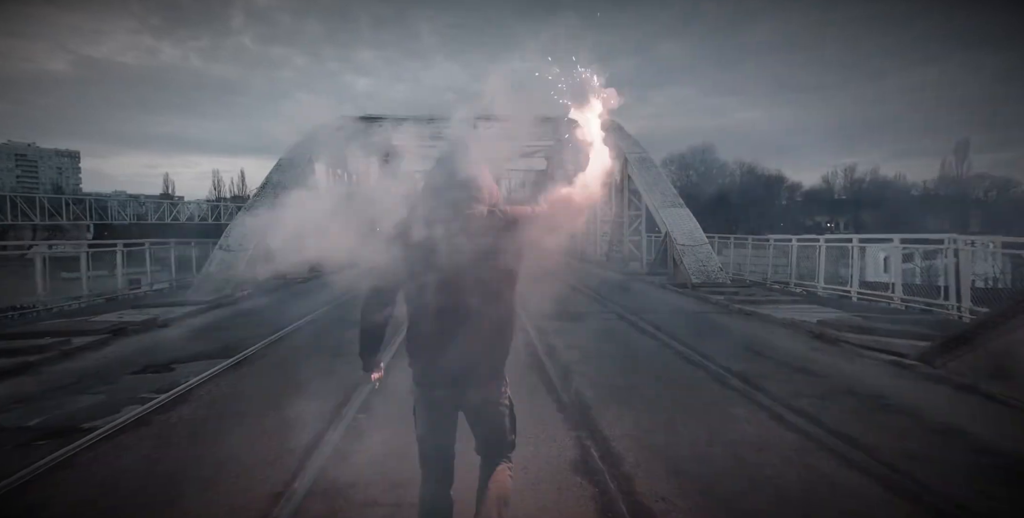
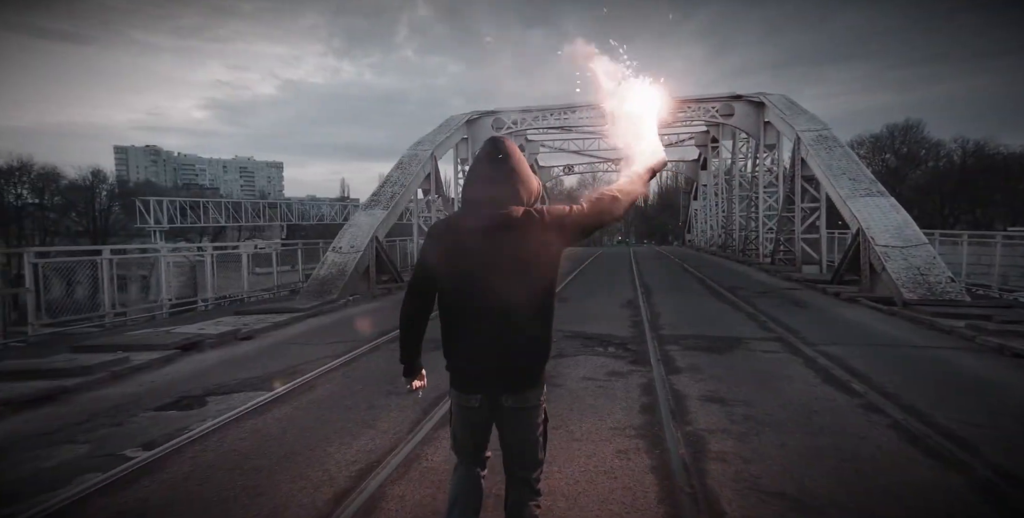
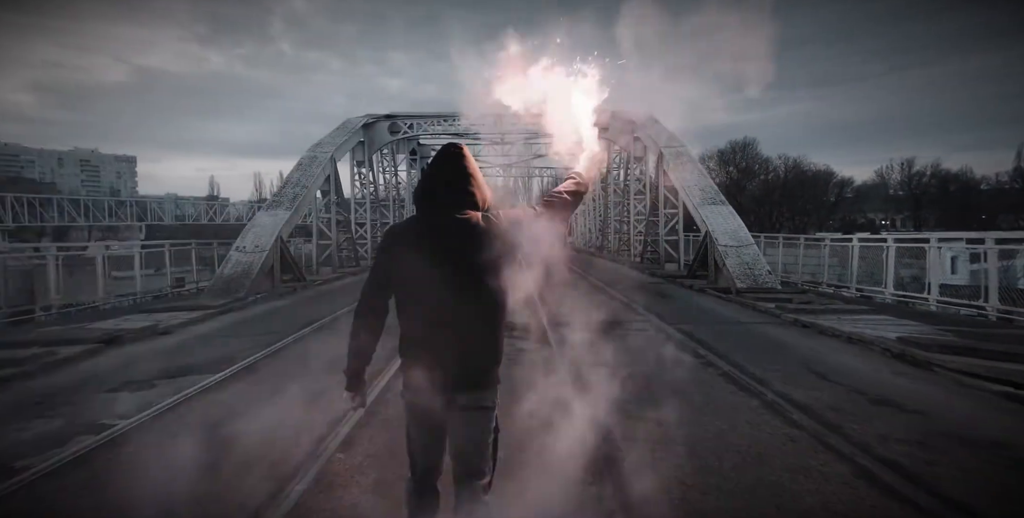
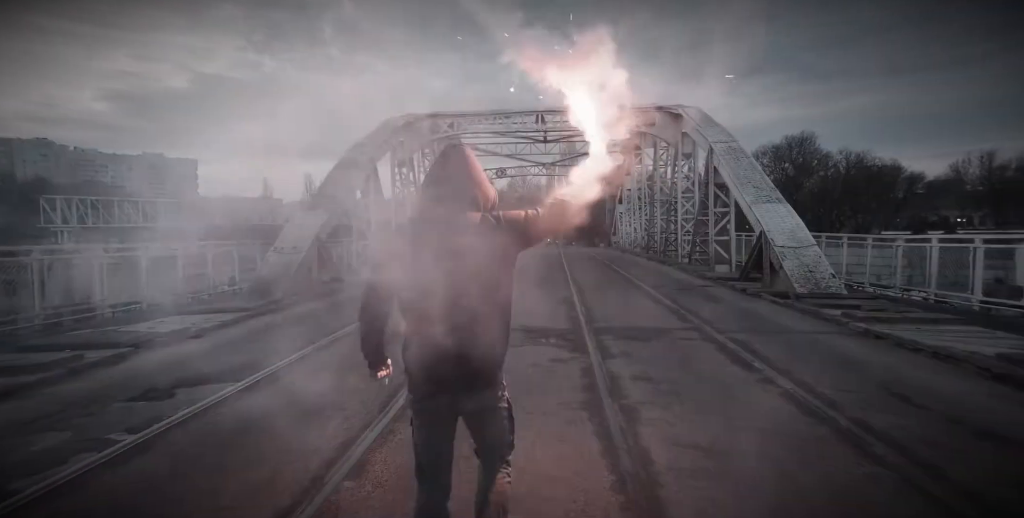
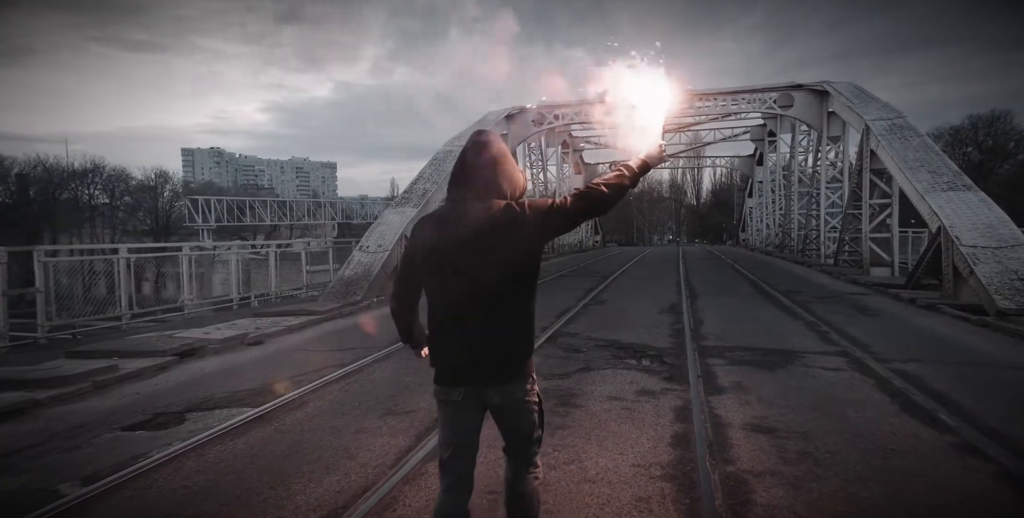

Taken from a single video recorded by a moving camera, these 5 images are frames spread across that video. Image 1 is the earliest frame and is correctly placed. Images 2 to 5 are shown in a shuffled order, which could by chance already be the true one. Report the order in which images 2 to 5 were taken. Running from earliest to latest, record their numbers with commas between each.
3, 4, 2, 5
